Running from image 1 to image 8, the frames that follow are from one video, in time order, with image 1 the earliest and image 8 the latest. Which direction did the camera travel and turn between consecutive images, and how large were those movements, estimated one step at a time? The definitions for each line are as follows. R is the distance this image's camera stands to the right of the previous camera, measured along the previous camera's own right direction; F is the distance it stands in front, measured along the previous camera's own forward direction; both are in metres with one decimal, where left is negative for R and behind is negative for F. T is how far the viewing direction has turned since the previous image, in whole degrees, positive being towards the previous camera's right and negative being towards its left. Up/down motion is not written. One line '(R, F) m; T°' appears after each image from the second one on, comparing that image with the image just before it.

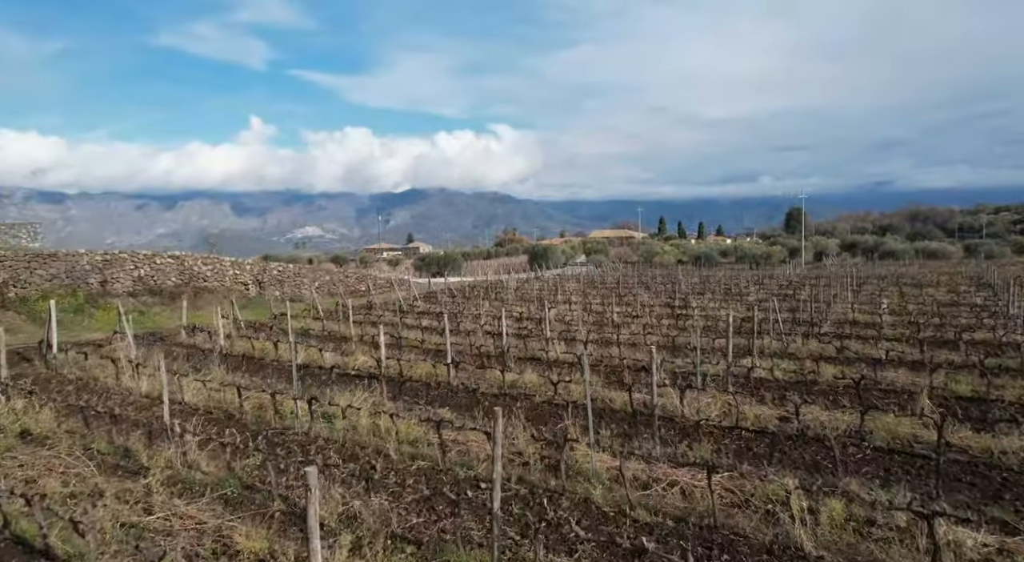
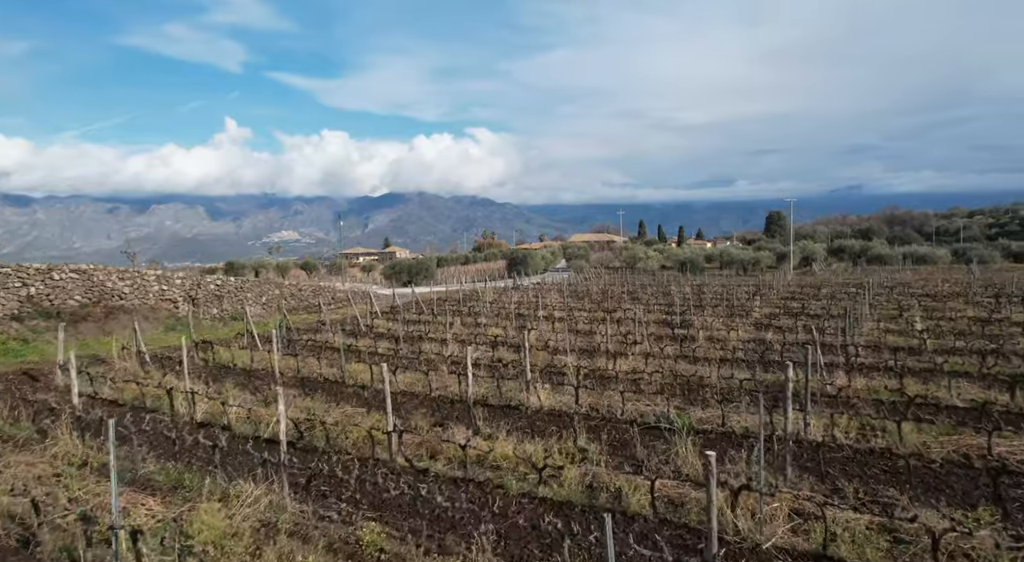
(+0.1, +2.4) m; +2°
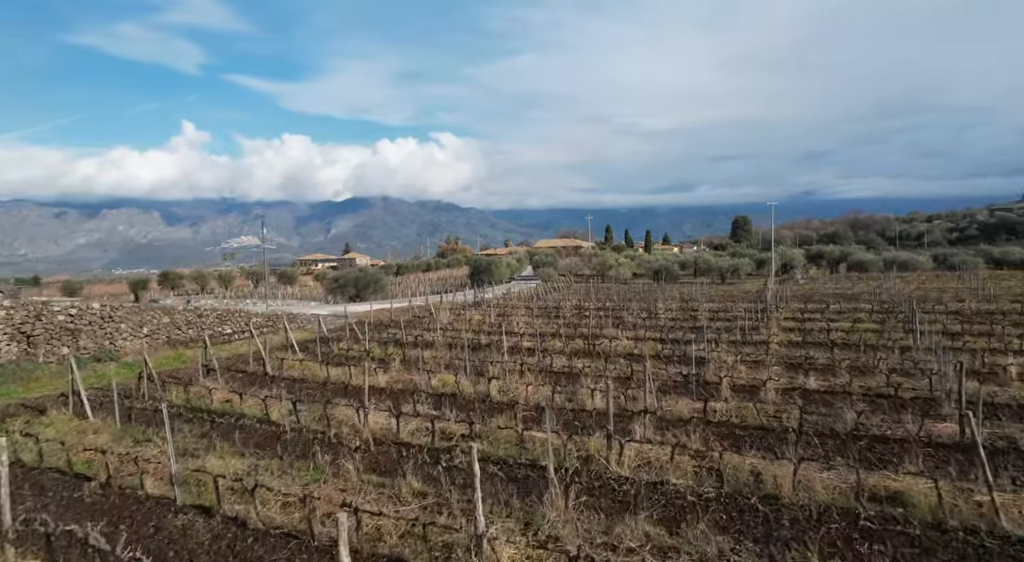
(+0.2, +4.0) m; +3°
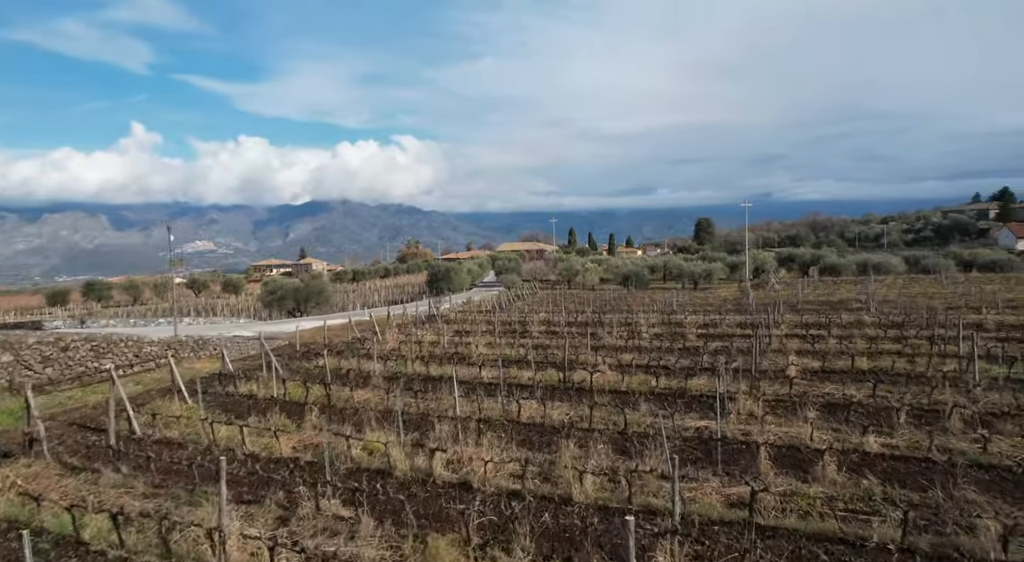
(+0.1, +3.1) m; +3°
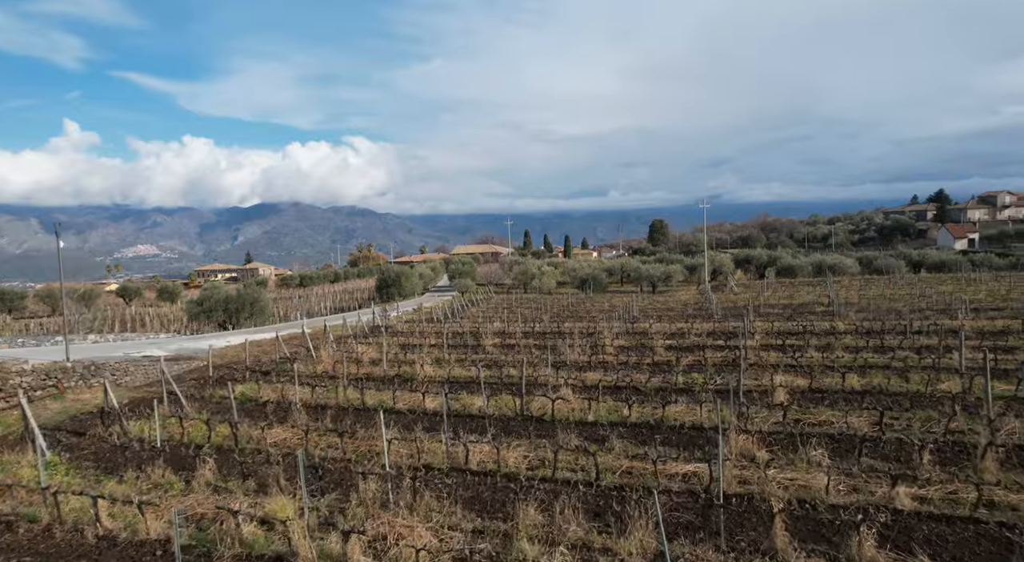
(+0.1, +1.8) m; +4°
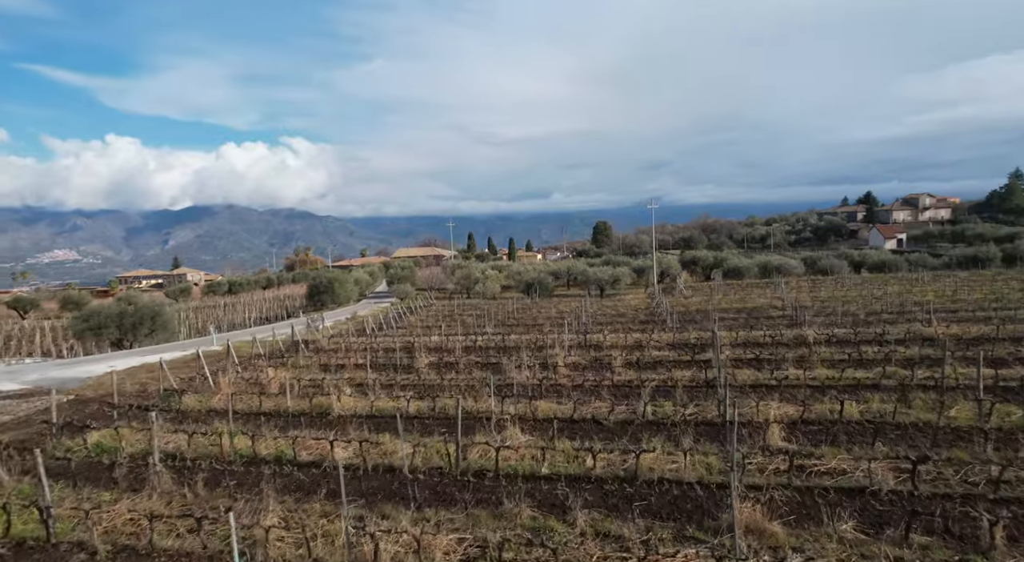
(+0.2, +2.3) m; +5°
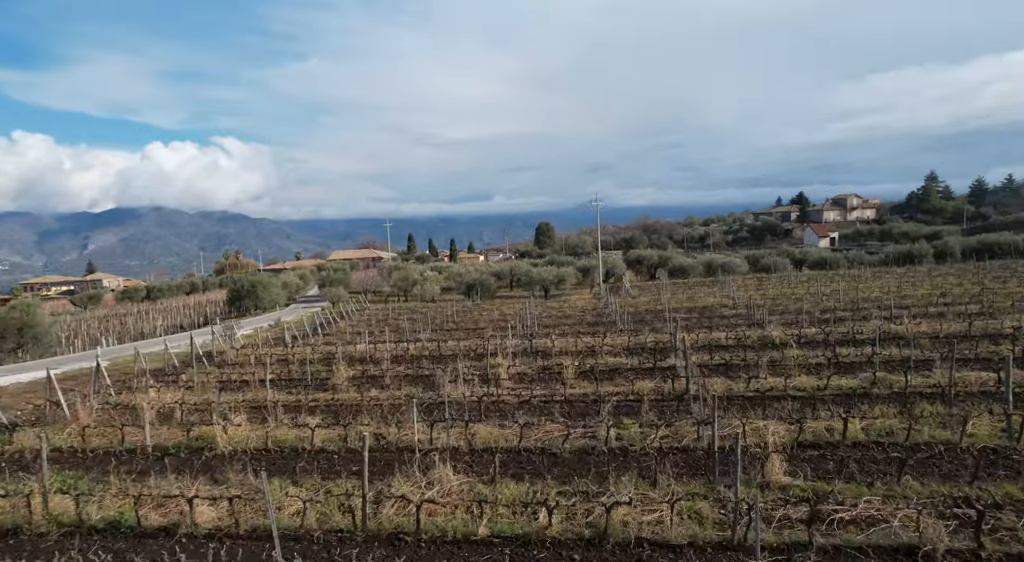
(+0.2, +2.2) m; +5°
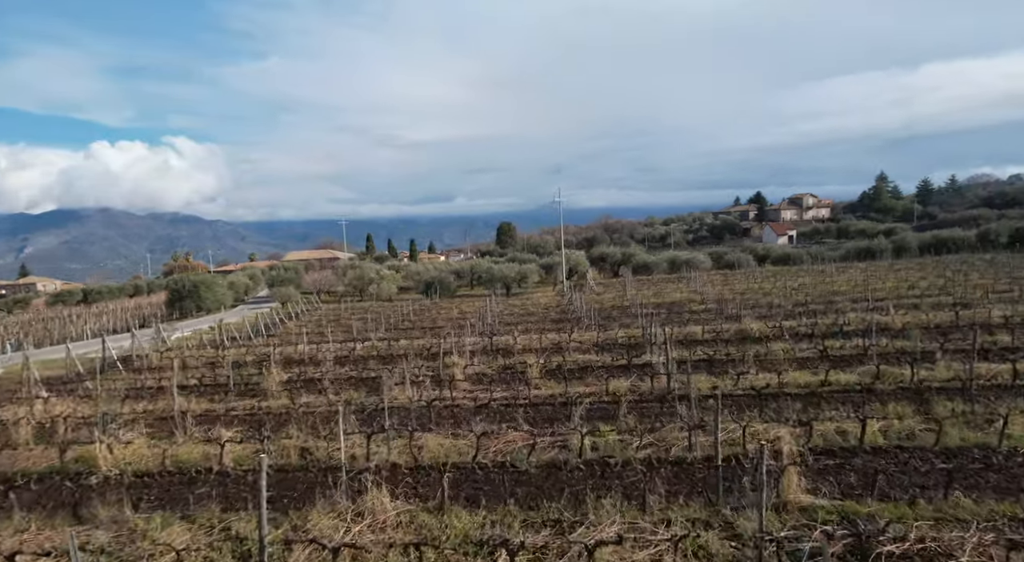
(+0.1, +1.5) m; +3°
